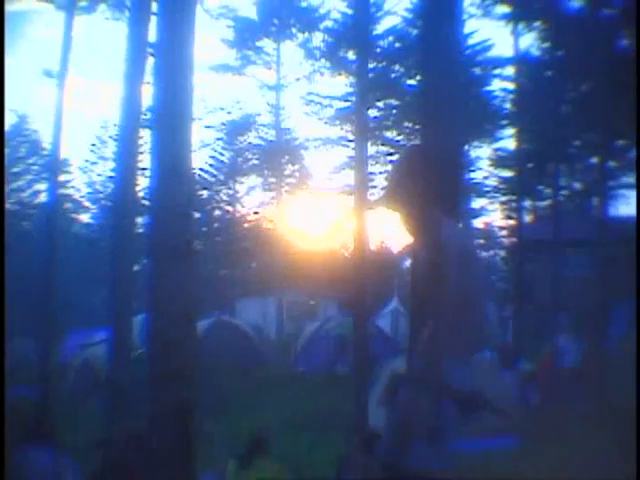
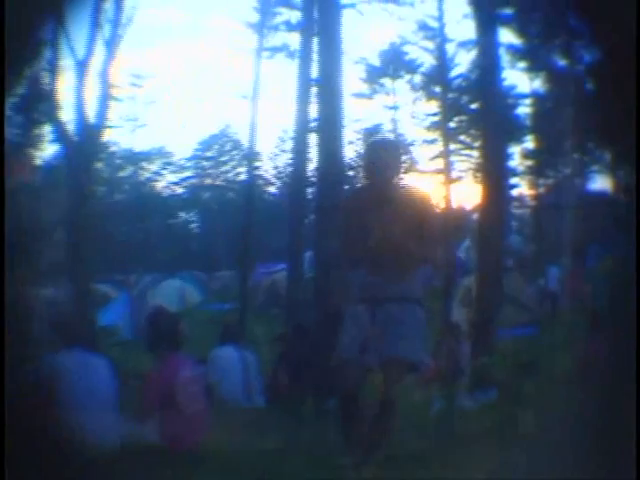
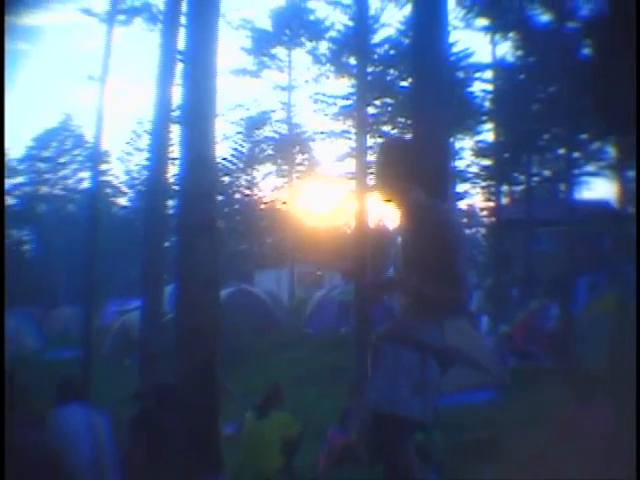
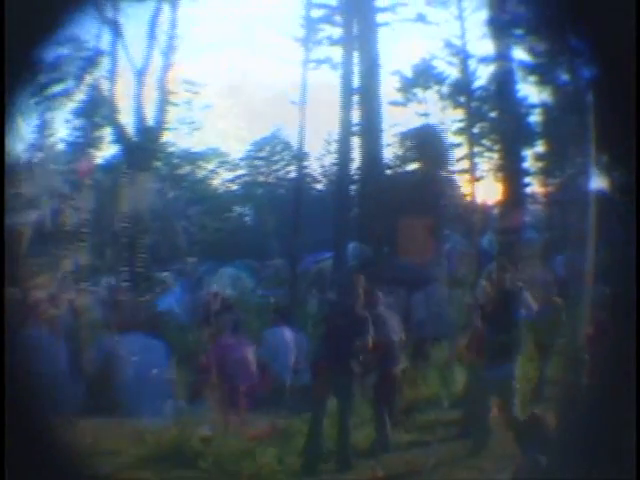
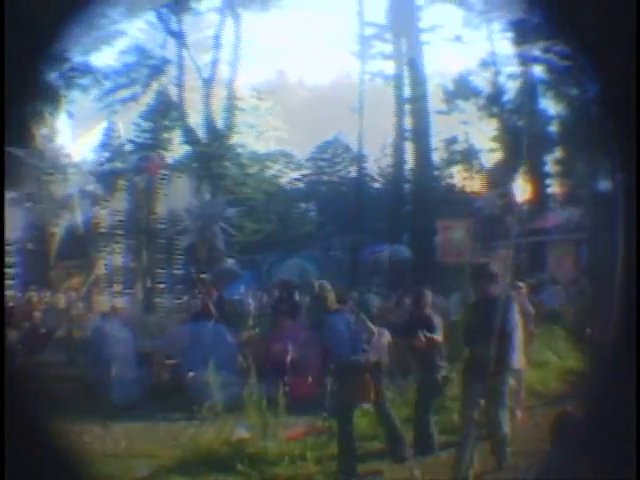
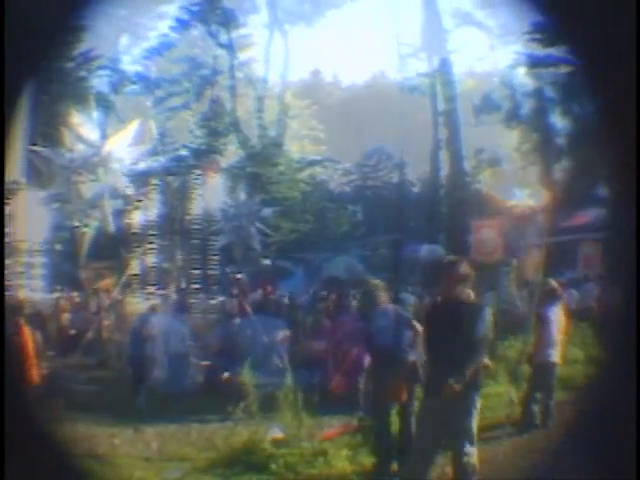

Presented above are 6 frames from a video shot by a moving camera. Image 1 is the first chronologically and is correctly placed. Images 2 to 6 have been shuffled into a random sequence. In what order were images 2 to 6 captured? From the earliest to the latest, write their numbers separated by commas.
3, 2, 4, 5, 6
